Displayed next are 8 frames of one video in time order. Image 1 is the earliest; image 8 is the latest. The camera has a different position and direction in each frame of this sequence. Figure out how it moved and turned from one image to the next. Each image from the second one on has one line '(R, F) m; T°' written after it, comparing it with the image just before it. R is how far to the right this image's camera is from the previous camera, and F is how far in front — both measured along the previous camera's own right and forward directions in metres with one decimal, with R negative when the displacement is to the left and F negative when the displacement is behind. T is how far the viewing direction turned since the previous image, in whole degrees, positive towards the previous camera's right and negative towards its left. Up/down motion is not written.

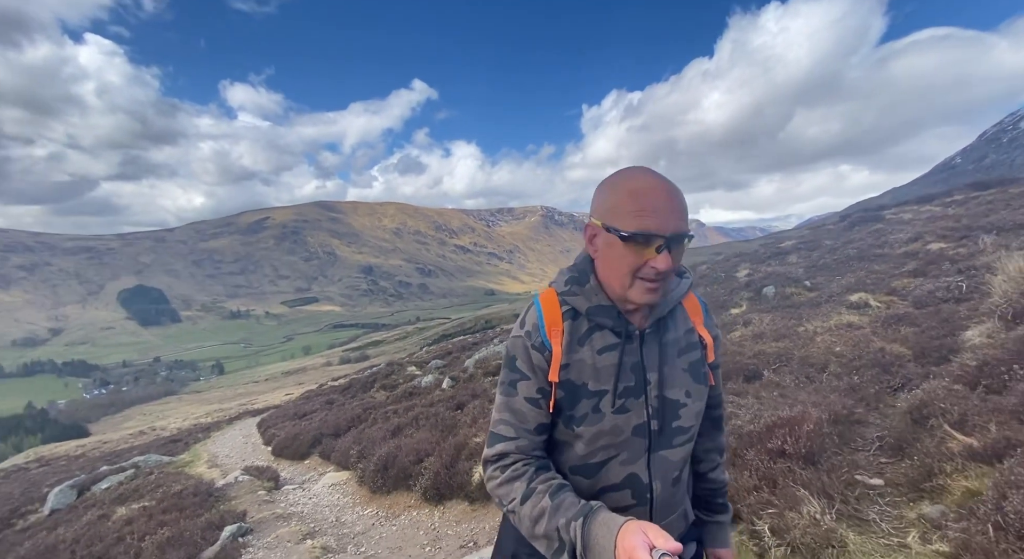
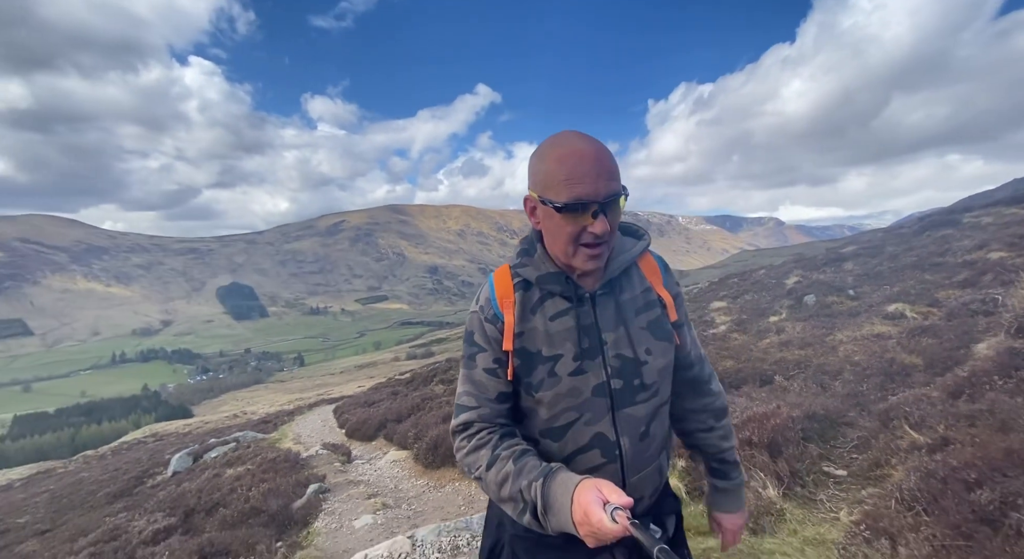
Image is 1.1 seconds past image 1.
(+0.8, -1.7) m; -7°
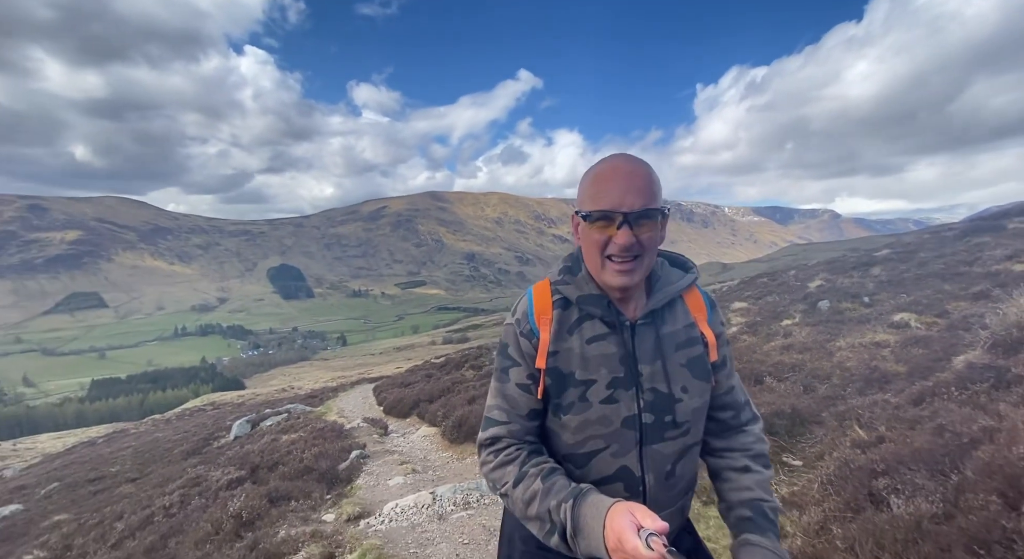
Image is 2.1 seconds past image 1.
(+0.5, -1.6) m; -4°
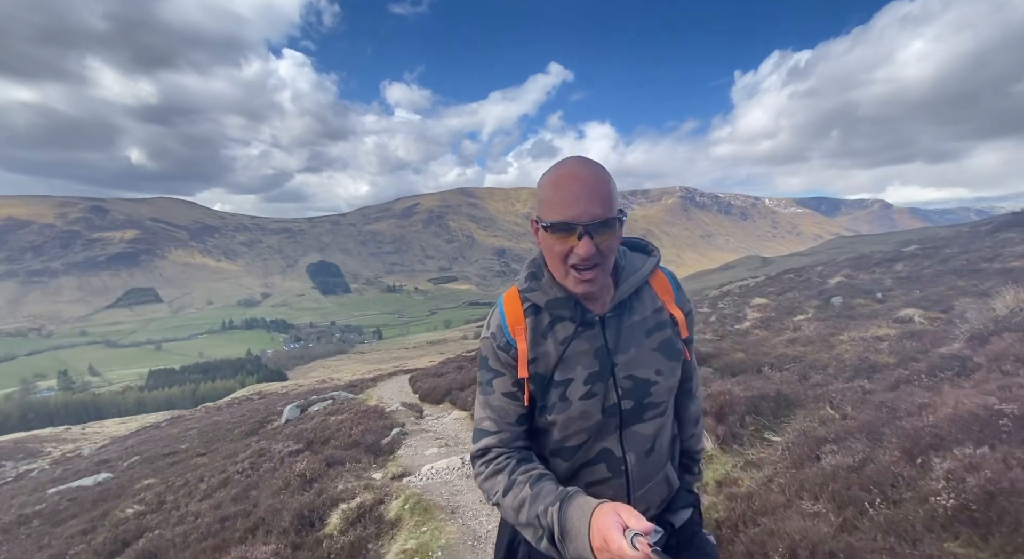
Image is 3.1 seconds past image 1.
(+0.3, -1.6) m; -3°
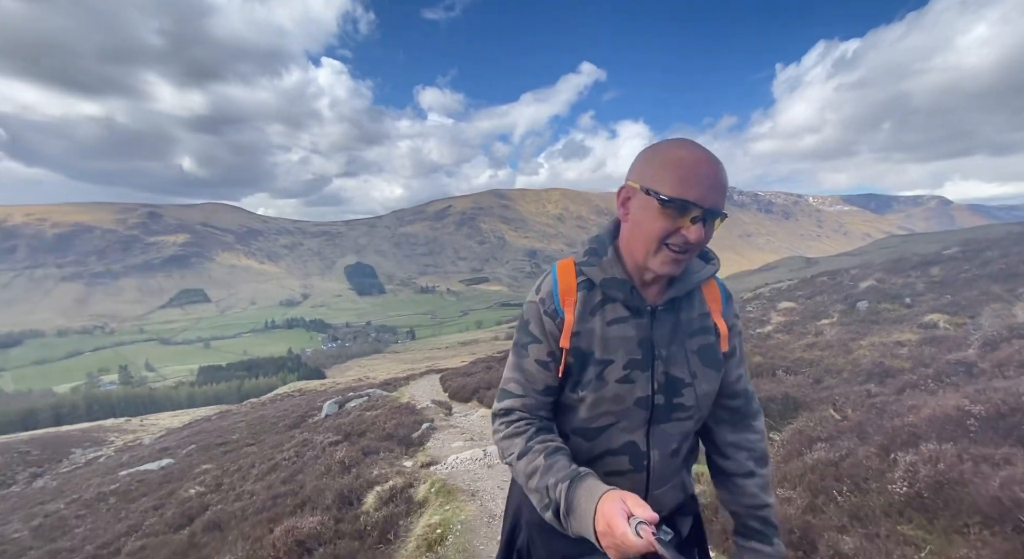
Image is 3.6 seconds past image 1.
(+0.3, -0.9) m; -3°
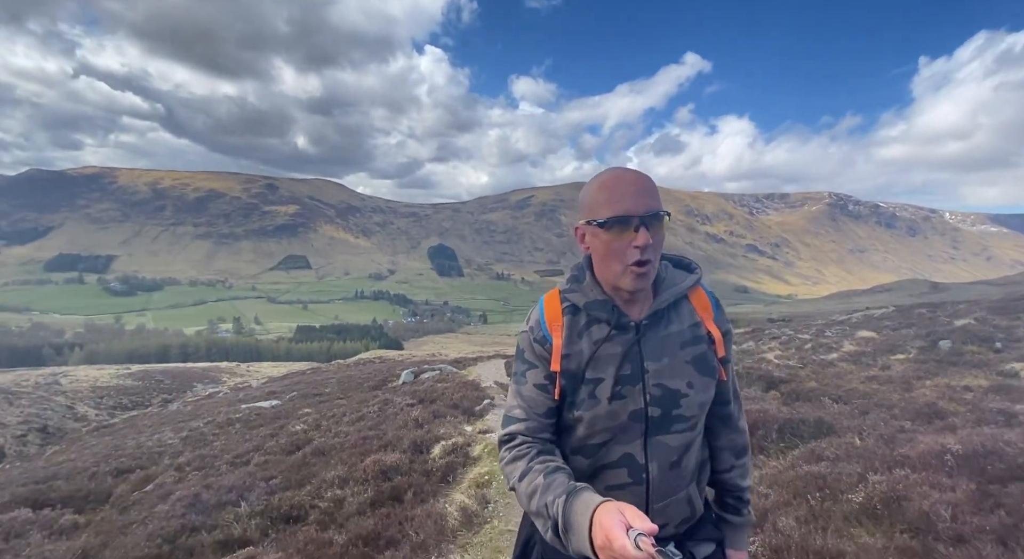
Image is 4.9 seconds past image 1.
(+0.4, -1.7) m; -8°
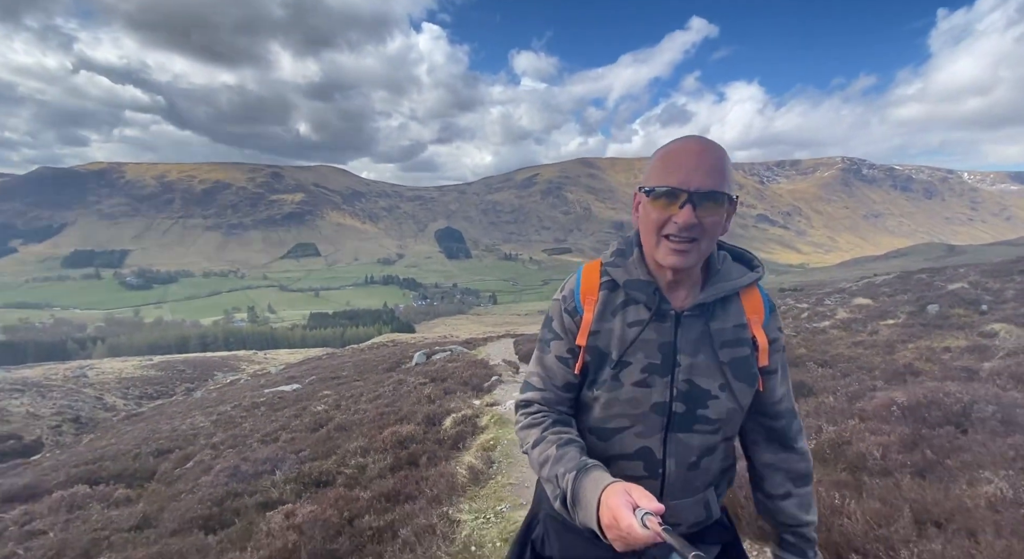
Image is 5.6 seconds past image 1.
(+0.2, -1.0) m; -1°
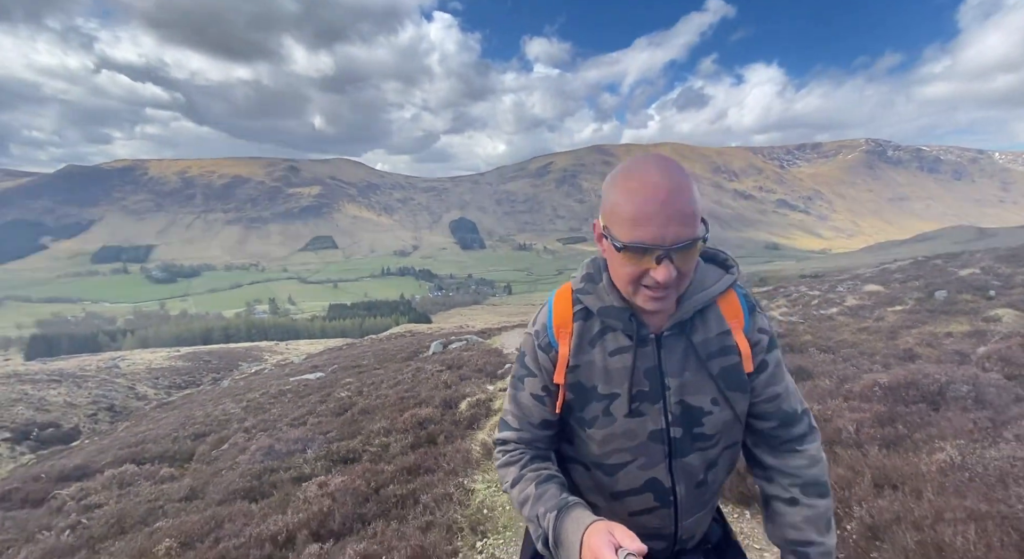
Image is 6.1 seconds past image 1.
(+0.1, -0.8) m; -2°
